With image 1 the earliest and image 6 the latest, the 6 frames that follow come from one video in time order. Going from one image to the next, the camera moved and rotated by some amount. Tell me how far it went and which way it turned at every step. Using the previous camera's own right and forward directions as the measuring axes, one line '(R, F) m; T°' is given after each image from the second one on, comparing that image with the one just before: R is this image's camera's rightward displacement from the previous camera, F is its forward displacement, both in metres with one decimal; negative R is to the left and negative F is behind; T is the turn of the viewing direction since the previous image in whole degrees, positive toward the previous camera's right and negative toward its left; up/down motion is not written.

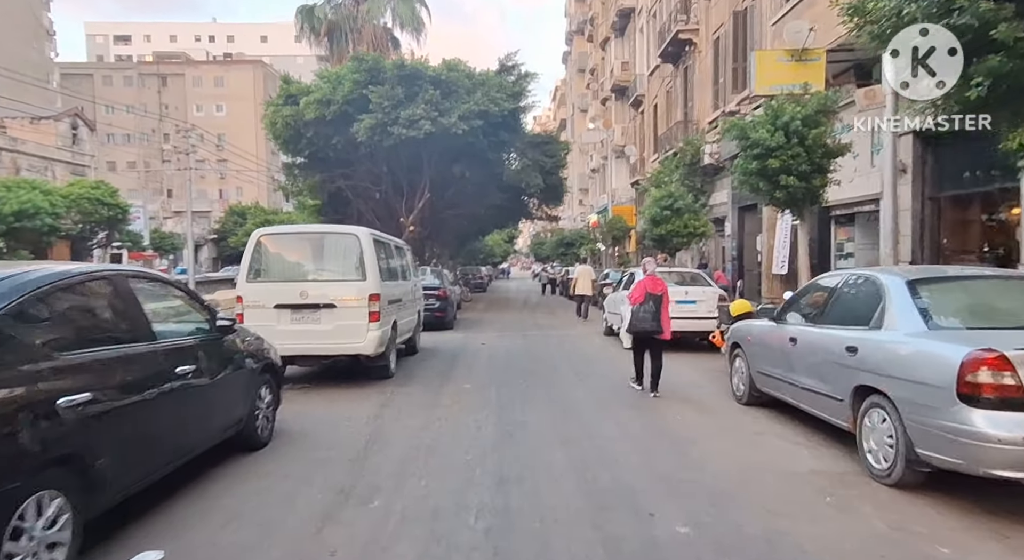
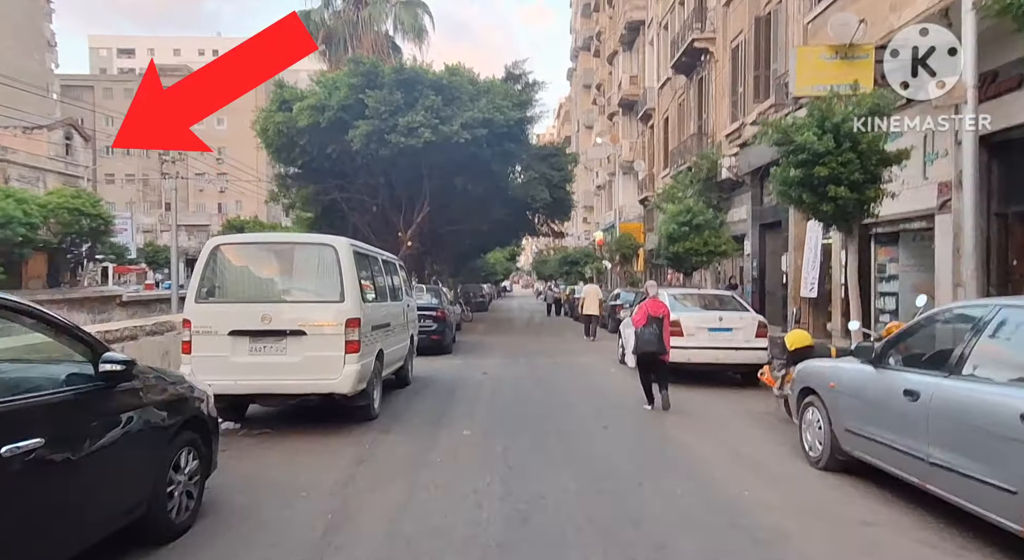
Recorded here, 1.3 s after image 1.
(-0.1, +1.7) m; 0°
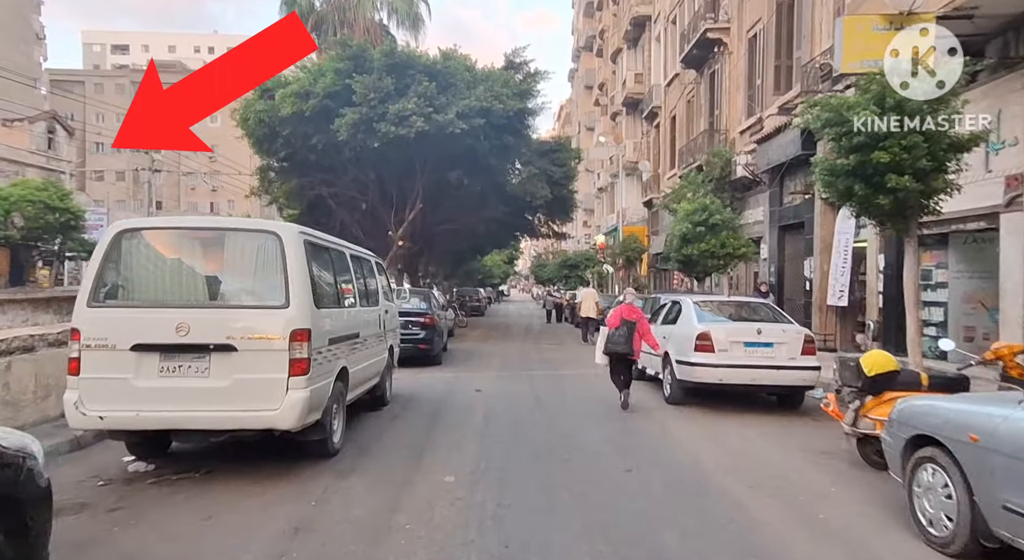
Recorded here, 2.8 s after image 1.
(0.0, +1.9) m; 0°
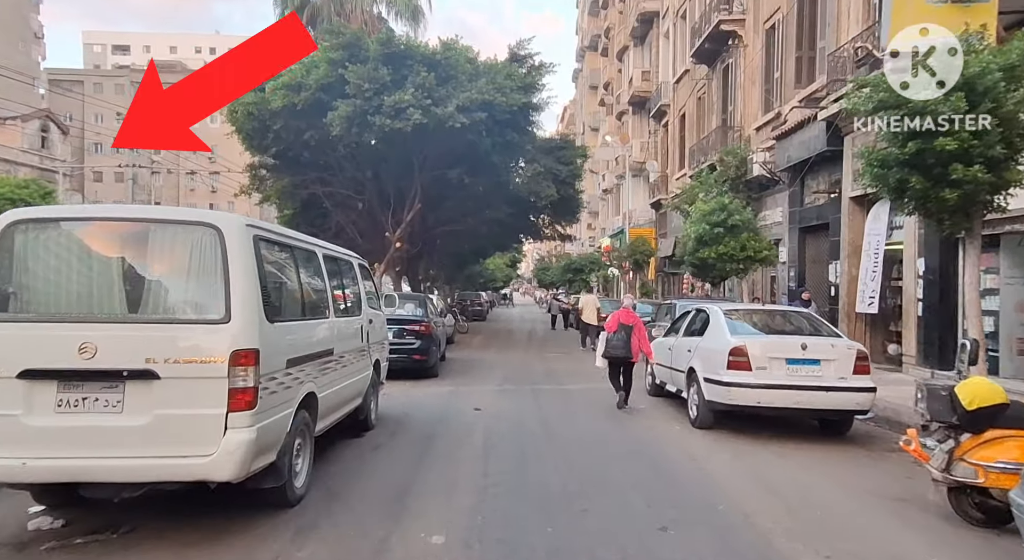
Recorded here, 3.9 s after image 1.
(0.0, +1.3) m; 0°
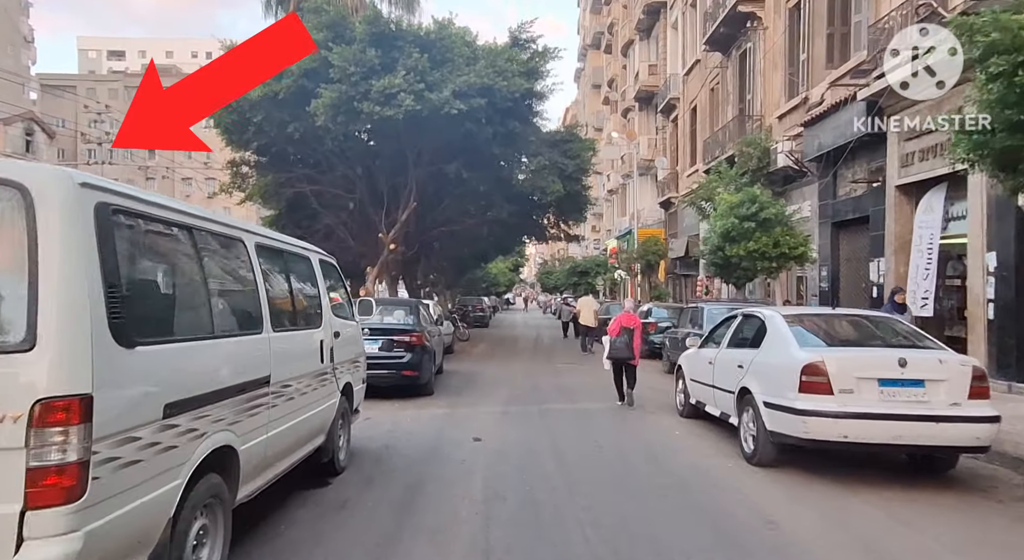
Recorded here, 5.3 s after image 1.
(0.0, +1.9) m; 0°
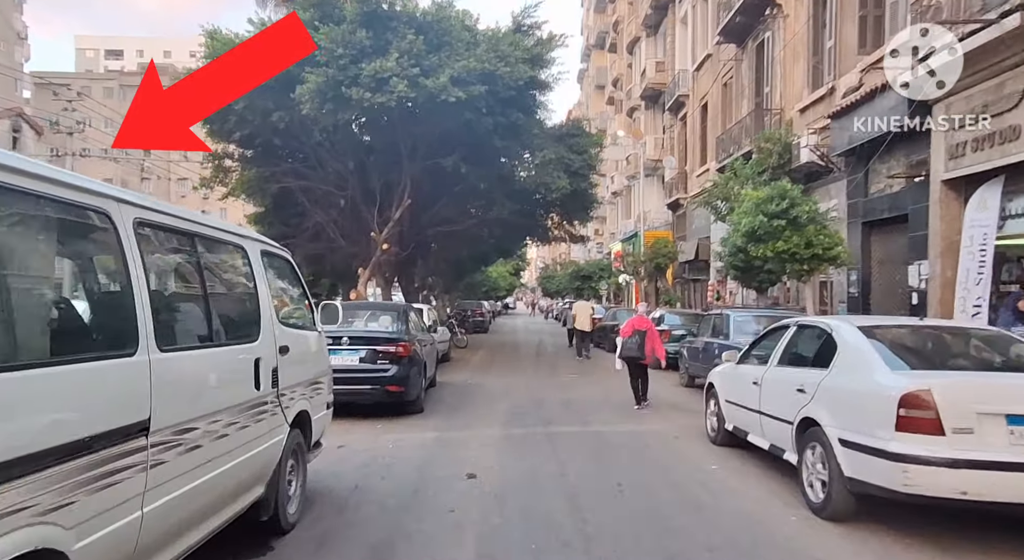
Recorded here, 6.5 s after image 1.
(0.0, +1.6) m; 0°
